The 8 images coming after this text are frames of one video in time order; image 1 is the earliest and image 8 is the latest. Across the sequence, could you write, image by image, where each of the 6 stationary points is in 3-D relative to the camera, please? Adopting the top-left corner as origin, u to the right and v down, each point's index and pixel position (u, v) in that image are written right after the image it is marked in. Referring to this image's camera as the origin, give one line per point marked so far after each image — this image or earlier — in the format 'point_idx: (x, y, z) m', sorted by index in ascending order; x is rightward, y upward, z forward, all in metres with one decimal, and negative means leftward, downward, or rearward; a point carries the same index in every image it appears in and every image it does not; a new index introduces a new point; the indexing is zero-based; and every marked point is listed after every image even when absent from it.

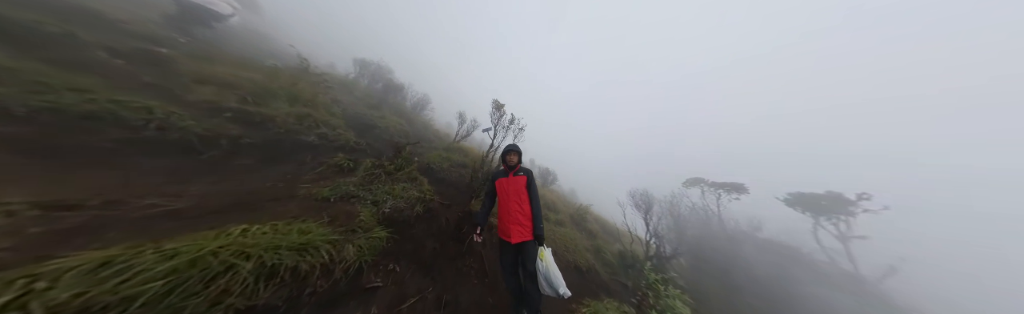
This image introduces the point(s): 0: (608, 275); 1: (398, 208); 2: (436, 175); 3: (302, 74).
0: (+4.4, -5.0, +6.6) m
1: (-3.1, -1.4, +3.7) m
2: (-3.3, -0.8, +6.2) m
3: (-15.3, +4.7, +9.7) m
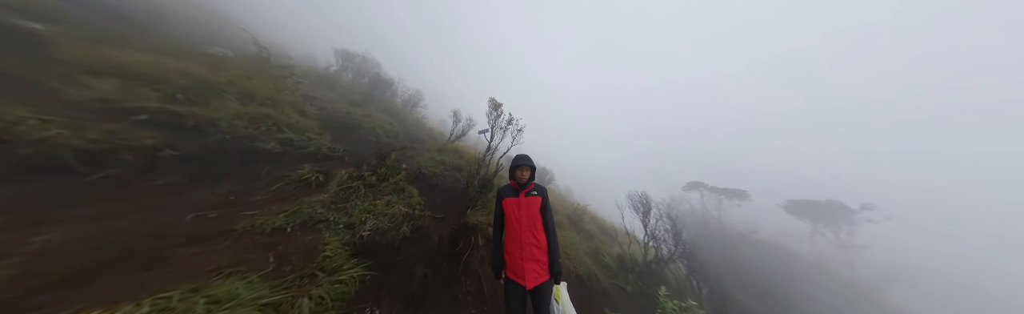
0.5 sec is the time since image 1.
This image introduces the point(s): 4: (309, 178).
0: (+4.3, -5.2, +6.3) m
1: (-3.0, -1.7, +3.1) m
2: (-3.4, -1.0, +5.6) m
3: (-15.4, +4.7, +8.7) m
4: (-5.3, -0.7, +3.5) m
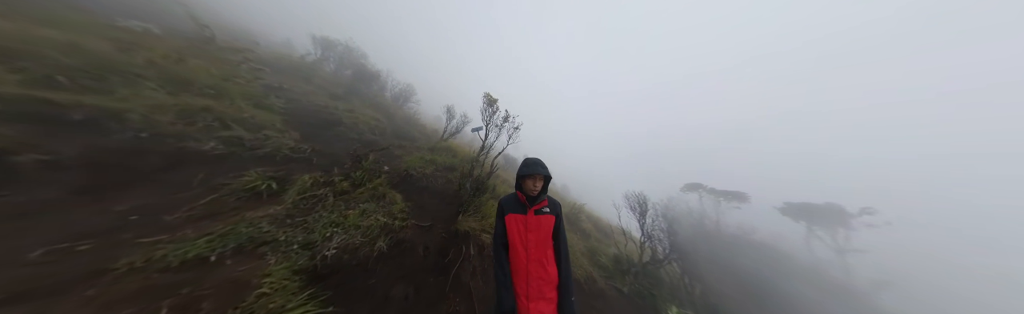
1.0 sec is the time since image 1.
0: (+4.1, -5.3, +6.1) m
1: (-3.1, -1.7, +2.7) m
2: (-3.5, -1.0, +5.1) m
3: (-15.6, +4.8, +7.8) m
4: (-5.4, -0.7, +2.9) m
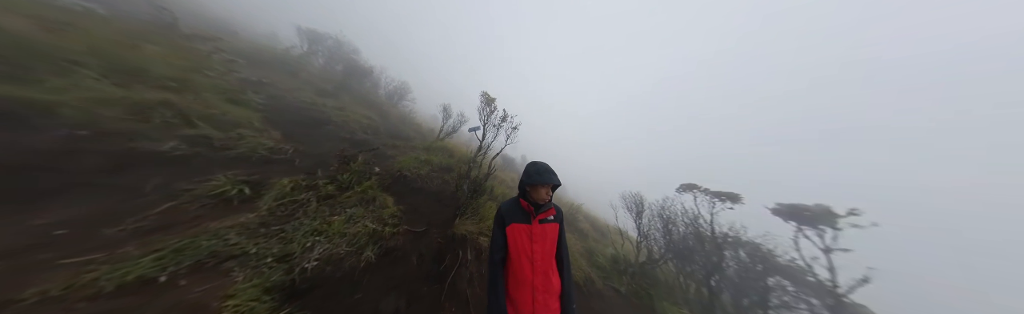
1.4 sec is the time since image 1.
0: (+4.0, -5.3, +6.0) m
1: (-3.1, -1.8, +2.4) m
2: (-3.6, -1.0, +4.9) m
3: (-15.7, +4.8, +7.3) m
4: (-5.4, -0.8, +2.6) m
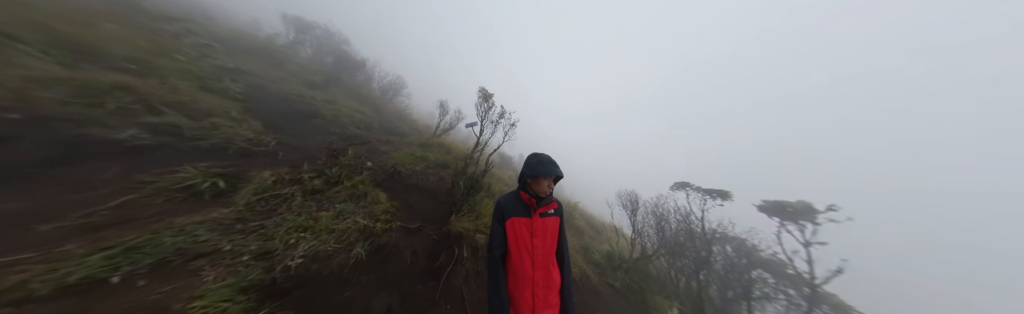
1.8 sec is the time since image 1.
0: (+3.8, -5.2, +6.1) m
1: (-3.2, -1.6, +2.3) m
2: (-3.7, -0.9, +4.7) m
3: (-15.8, +5.1, +6.8) m
4: (-5.4, -0.6, +2.4) m
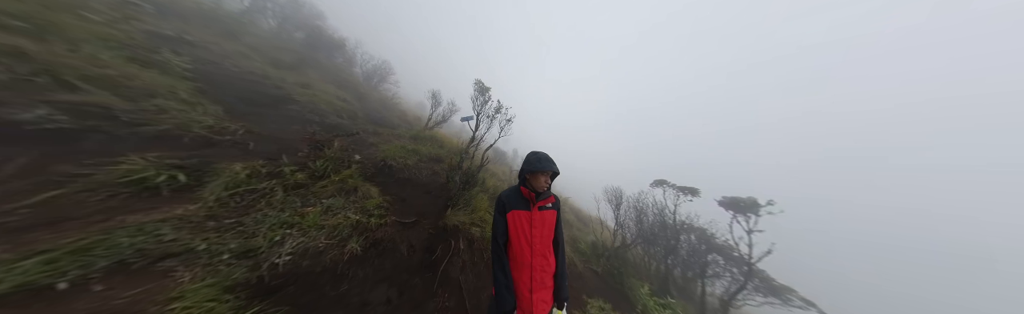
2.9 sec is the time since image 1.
0: (+3.4, -5.1, +6.6) m
1: (-3.2, -1.5, +2.2) m
2: (-3.8, -0.6, +4.6) m
3: (-15.9, +5.7, +5.4) m
4: (-5.4, -0.4, +2.1) m
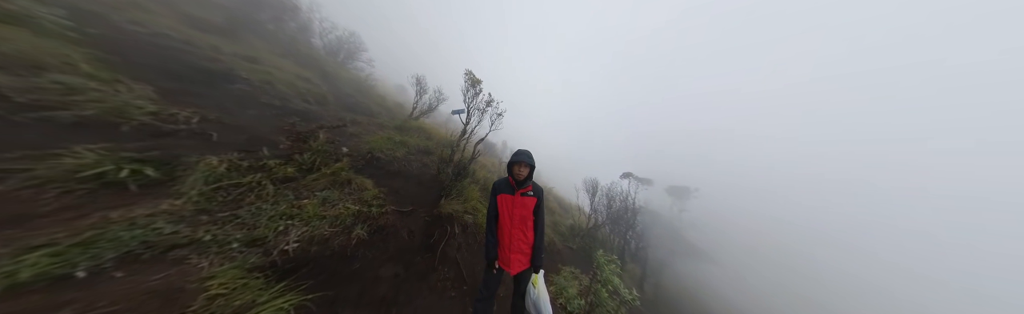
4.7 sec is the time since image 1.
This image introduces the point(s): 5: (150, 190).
0: (+2.6, -4.8, +7.8) m
1: (-3.4, -1.4, +2.4) m
2: (-4.3, -0.4, +4.6) m
3: (-16.2, +6.2, +3.6) m
4: (-5.5, -0.3, +2.0) m
5: (-5.4, -0.4, +2.1) m
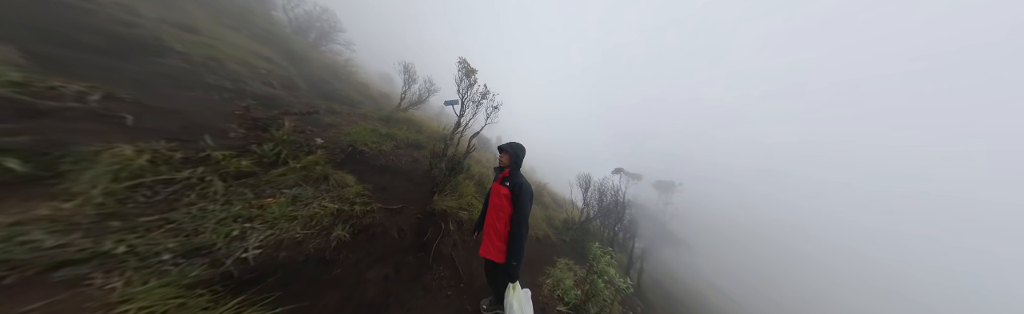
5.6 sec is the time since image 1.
0: (+2.3, -4.5, +7.8) m
1: (-3.3, -1.3, +2.0) m
2: (-4.3, -0.2, +4.2) m
3: (-16.2, +6.4, +2.4) m
4: (-5.5, -0.2, +1.5) m
5: (-5.3, -0.3, +1.6) m
